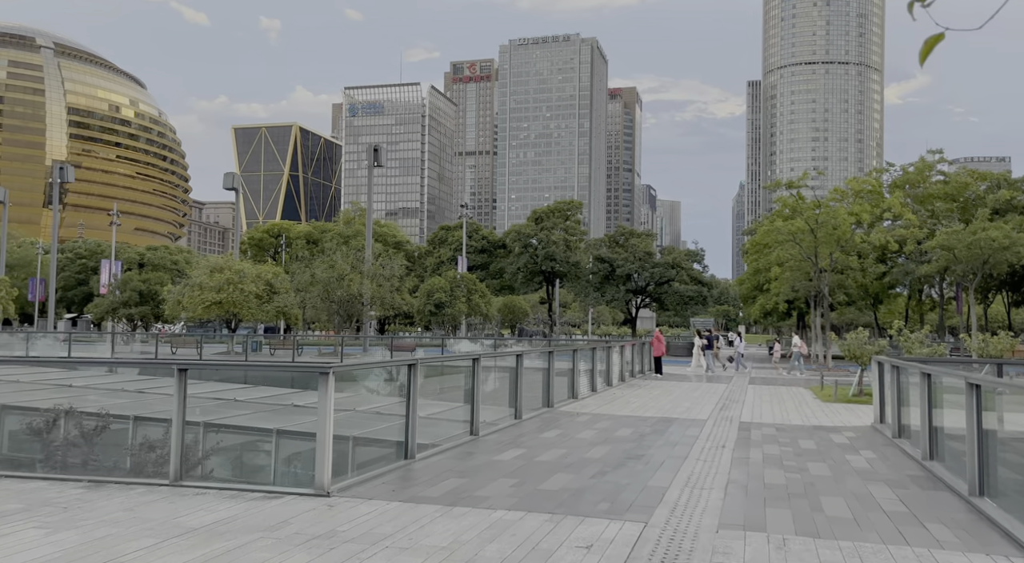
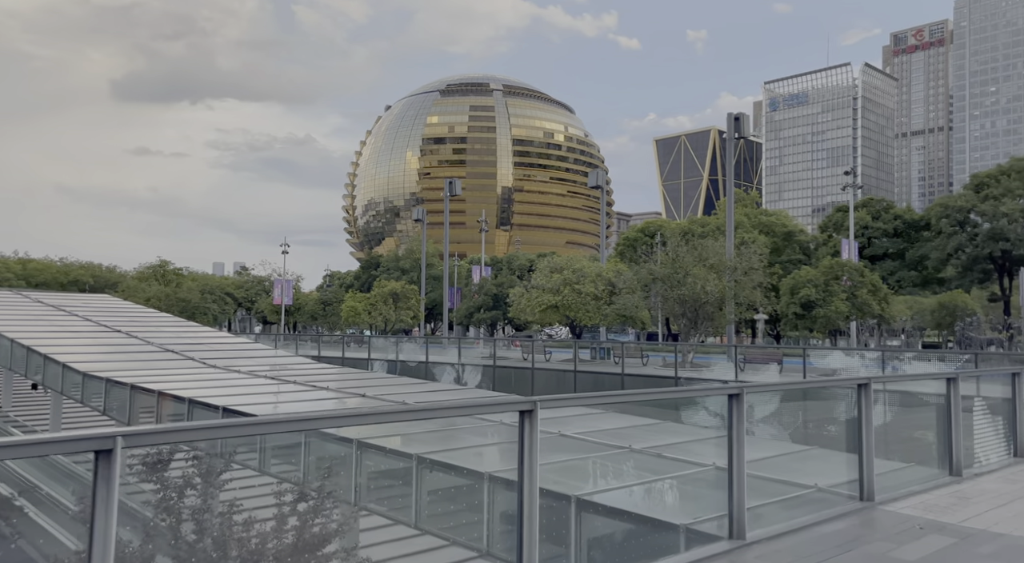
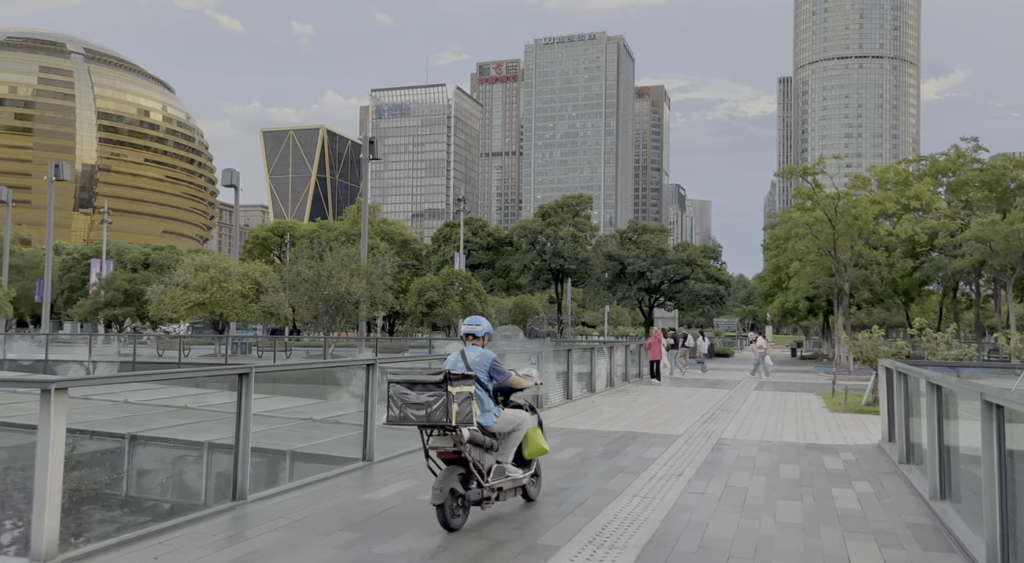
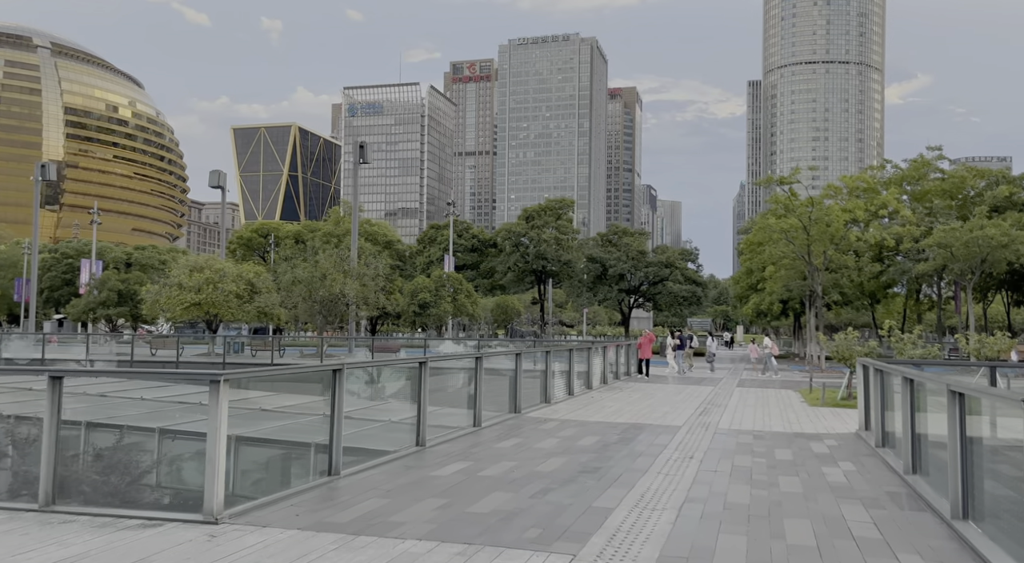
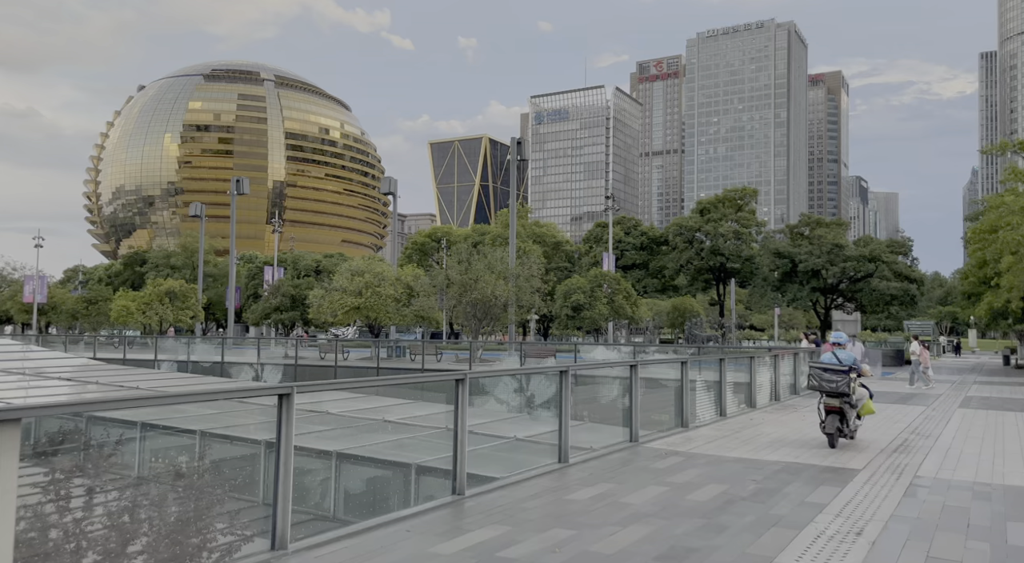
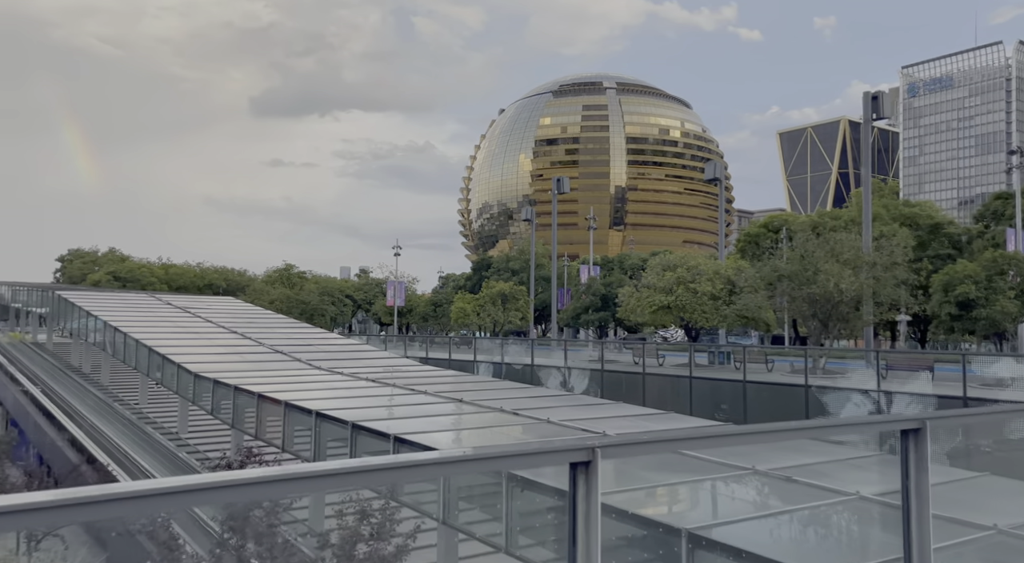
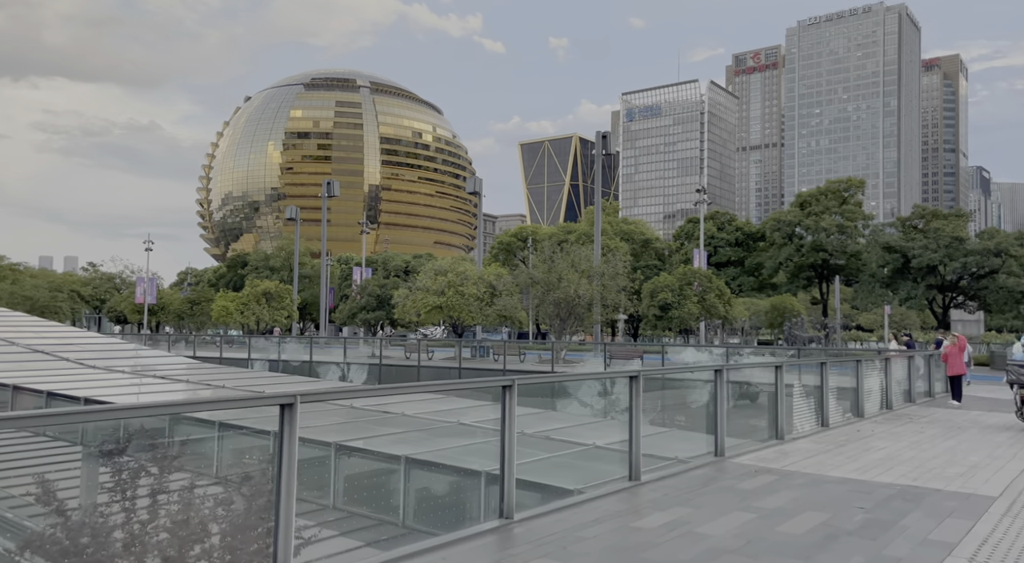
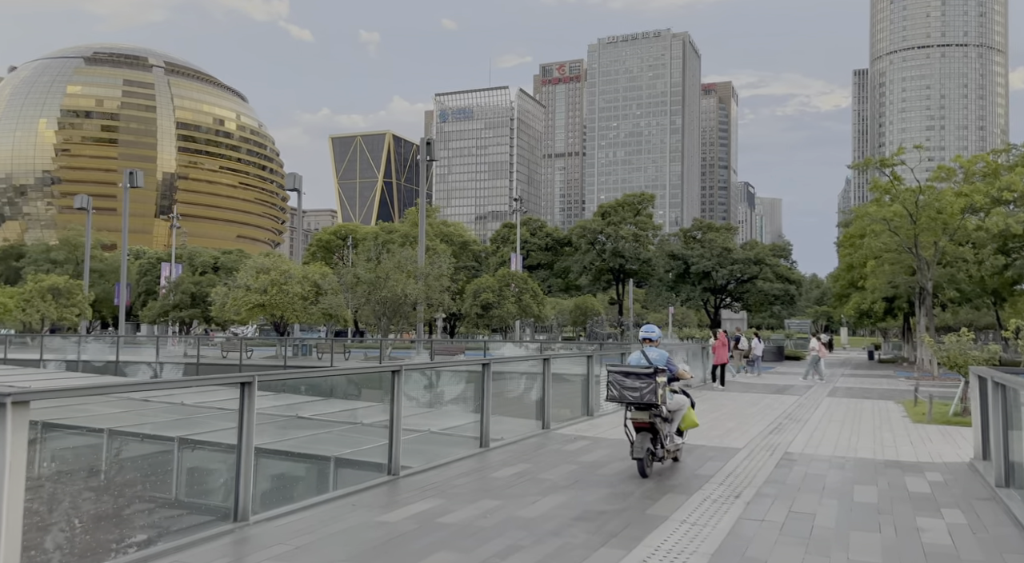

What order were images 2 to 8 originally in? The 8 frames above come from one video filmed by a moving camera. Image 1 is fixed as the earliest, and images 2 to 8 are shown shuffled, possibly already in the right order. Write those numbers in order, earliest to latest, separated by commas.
4, 3, 8, 5, 7, 2, 6
